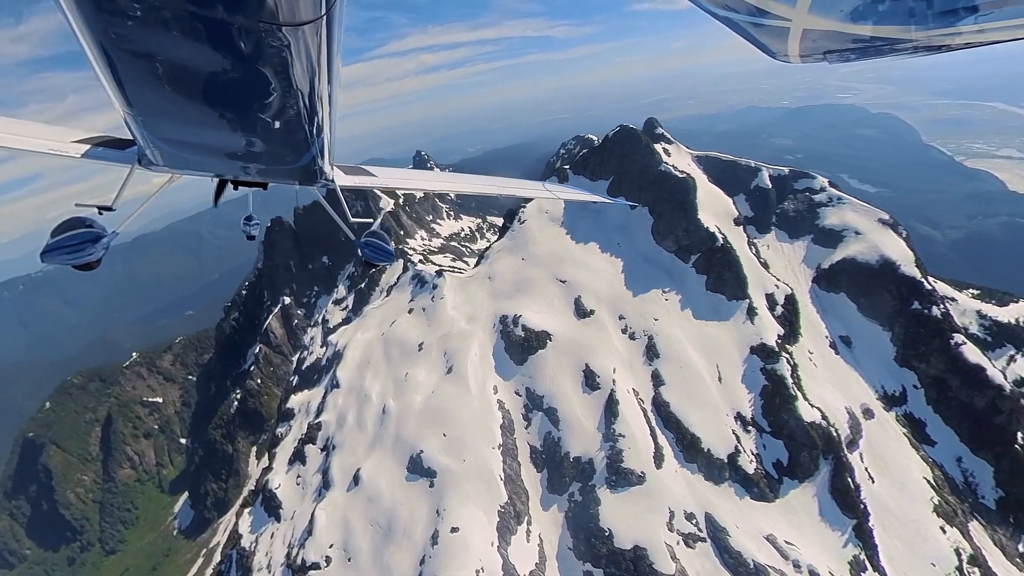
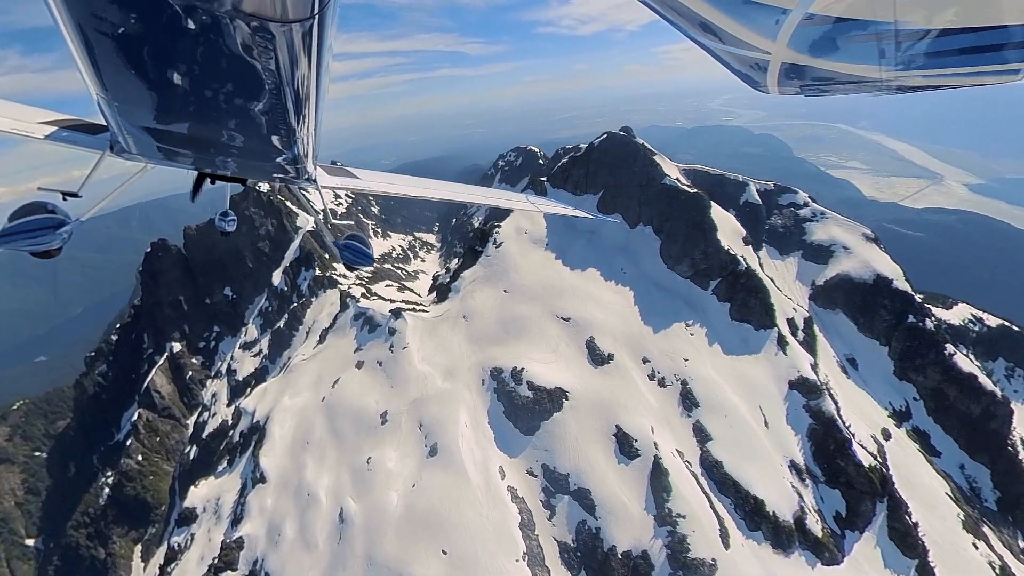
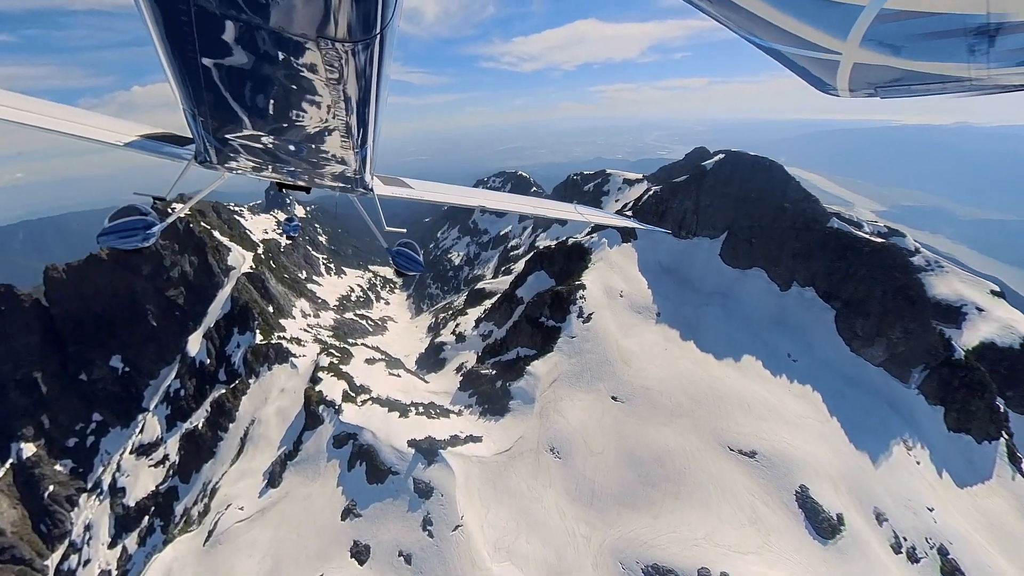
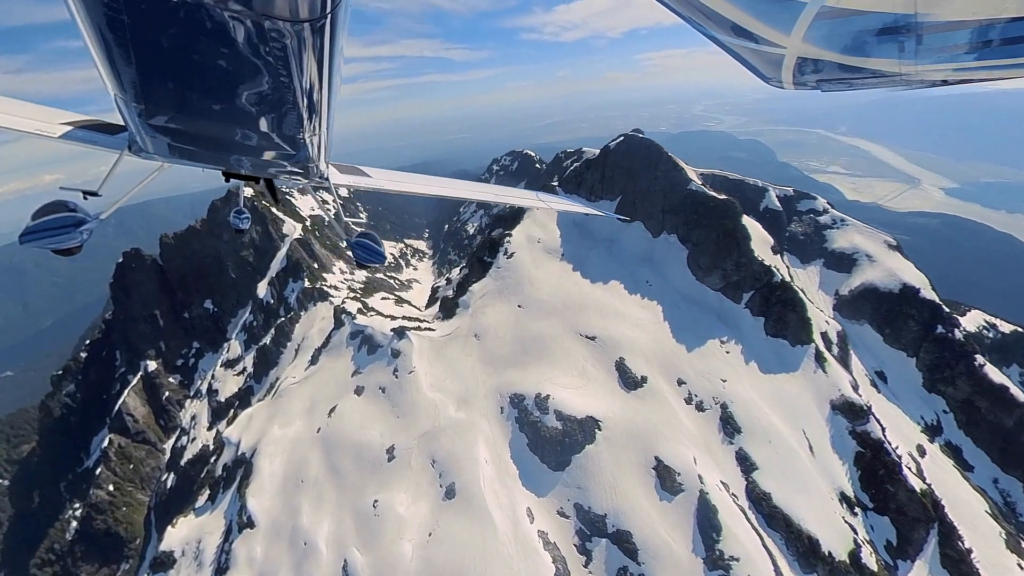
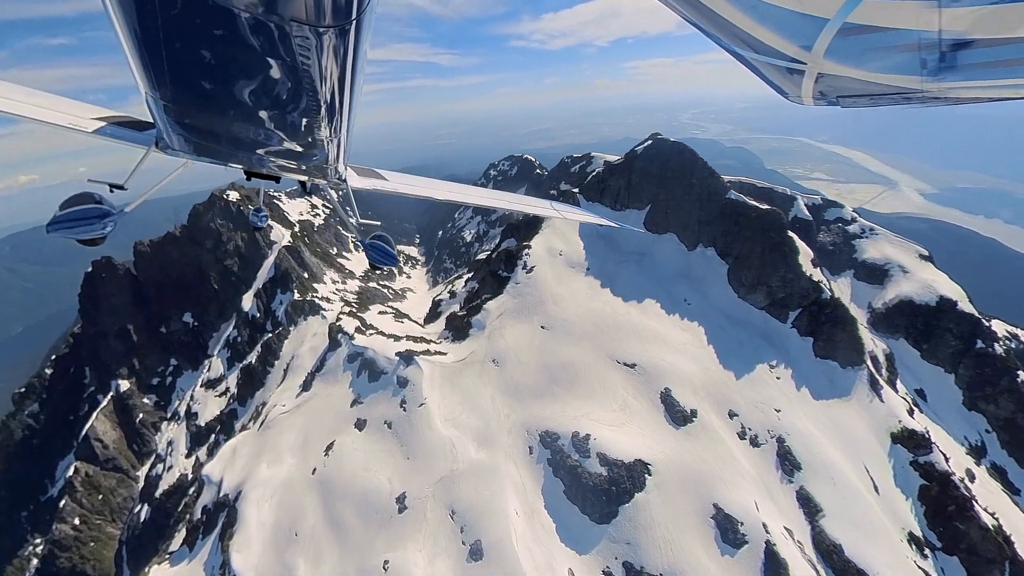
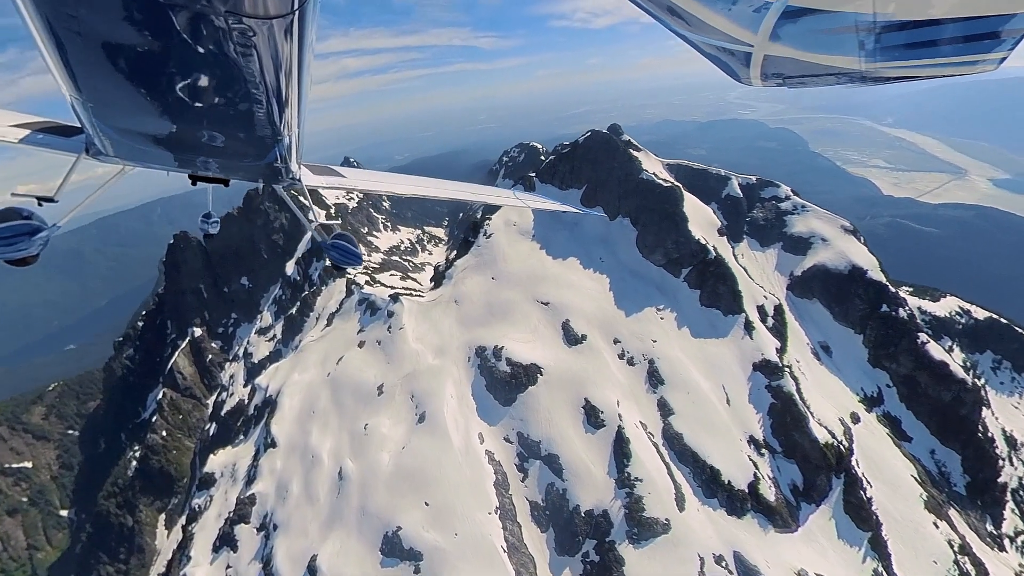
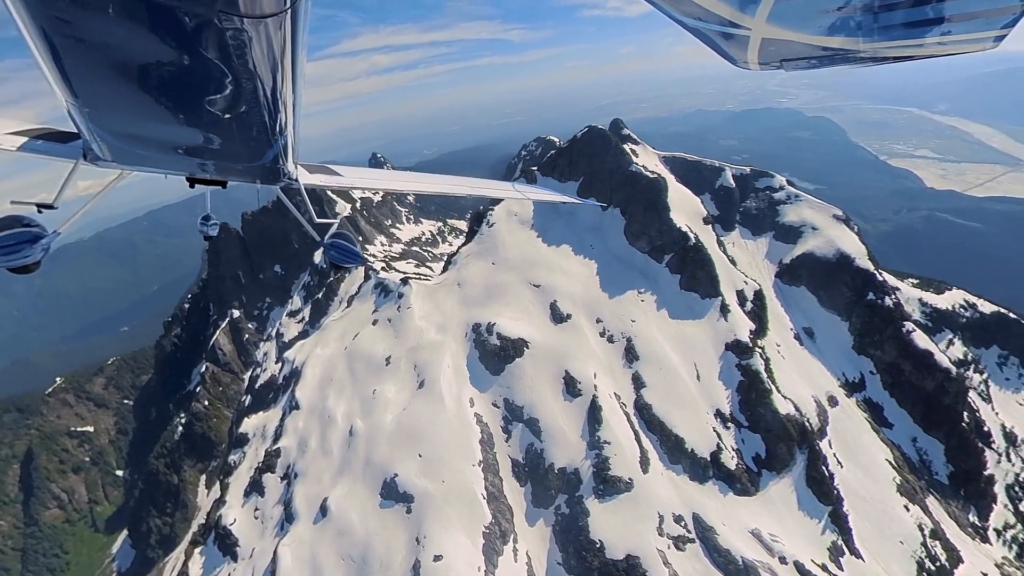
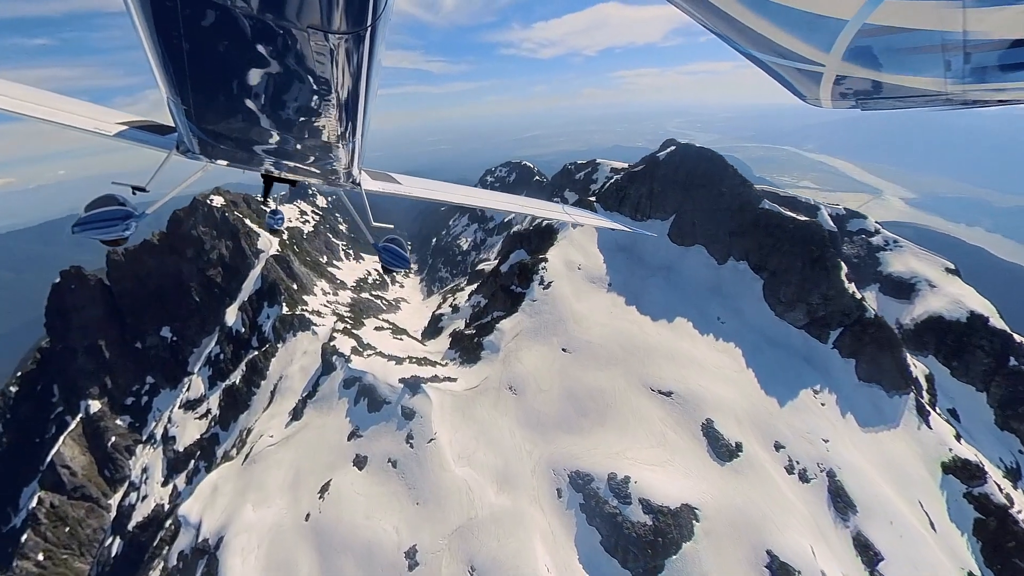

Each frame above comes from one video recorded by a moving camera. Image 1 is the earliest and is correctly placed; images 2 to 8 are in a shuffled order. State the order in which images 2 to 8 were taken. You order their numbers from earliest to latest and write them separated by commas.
7, 6, 2, 4, 5, 8, 3
